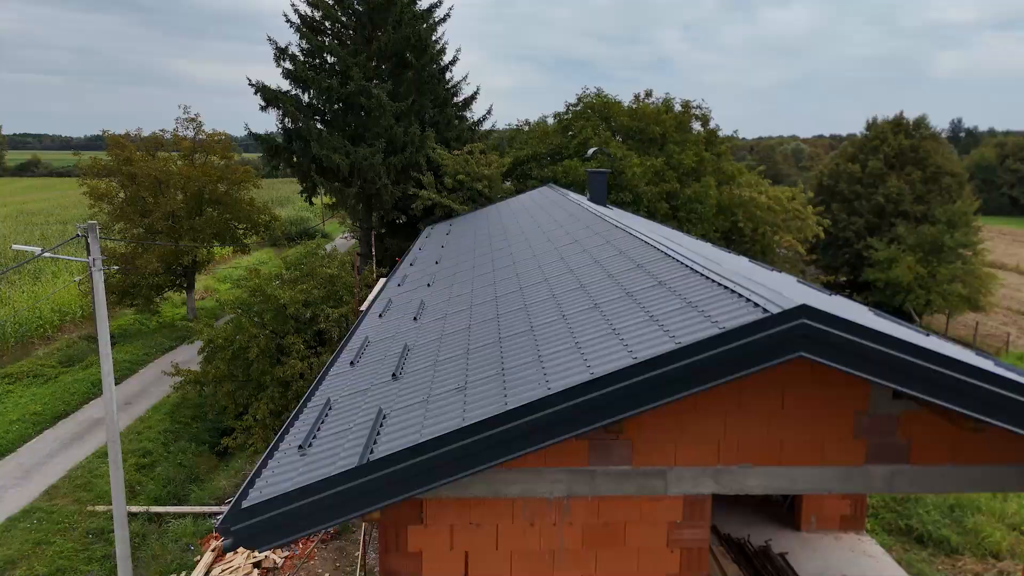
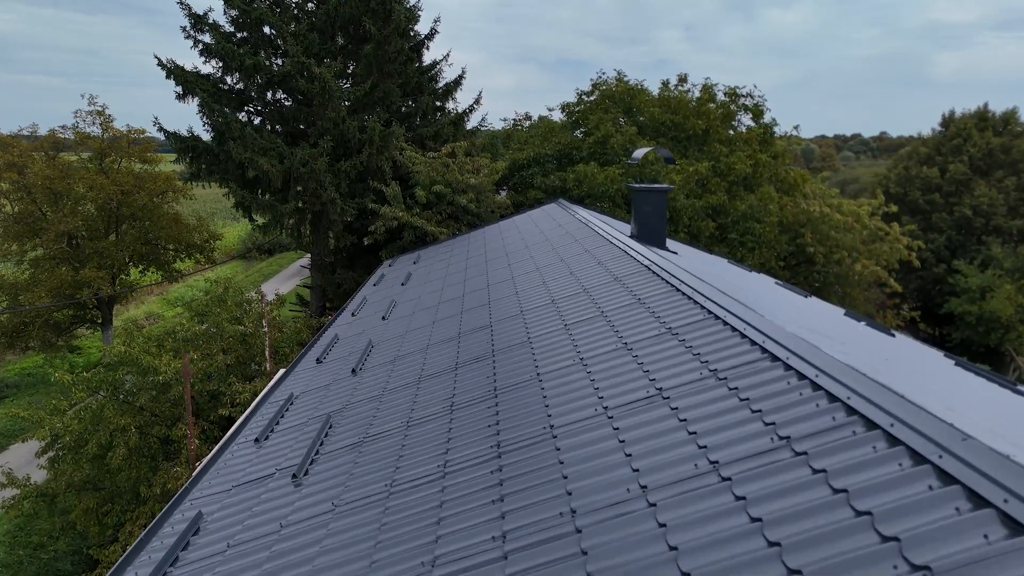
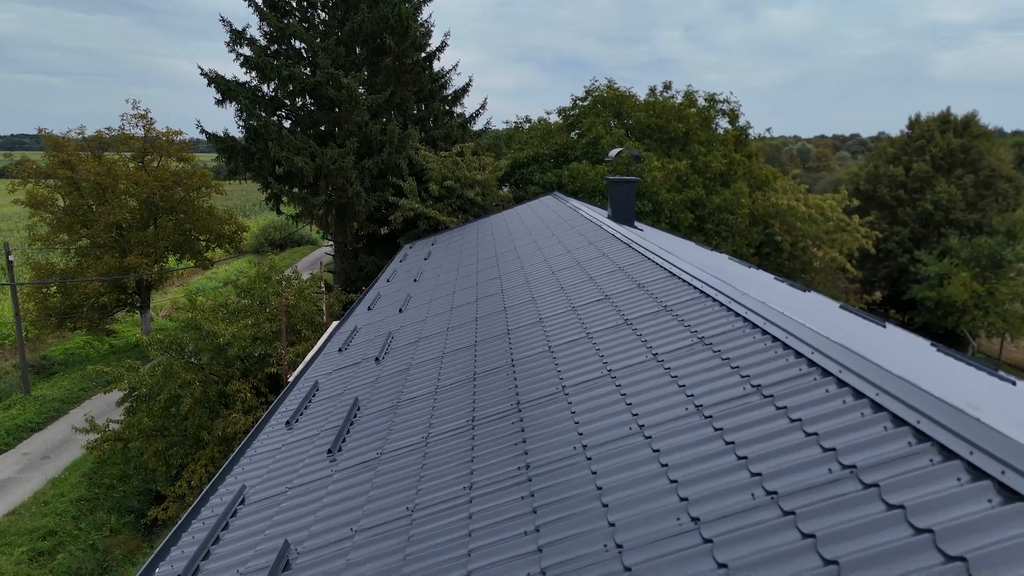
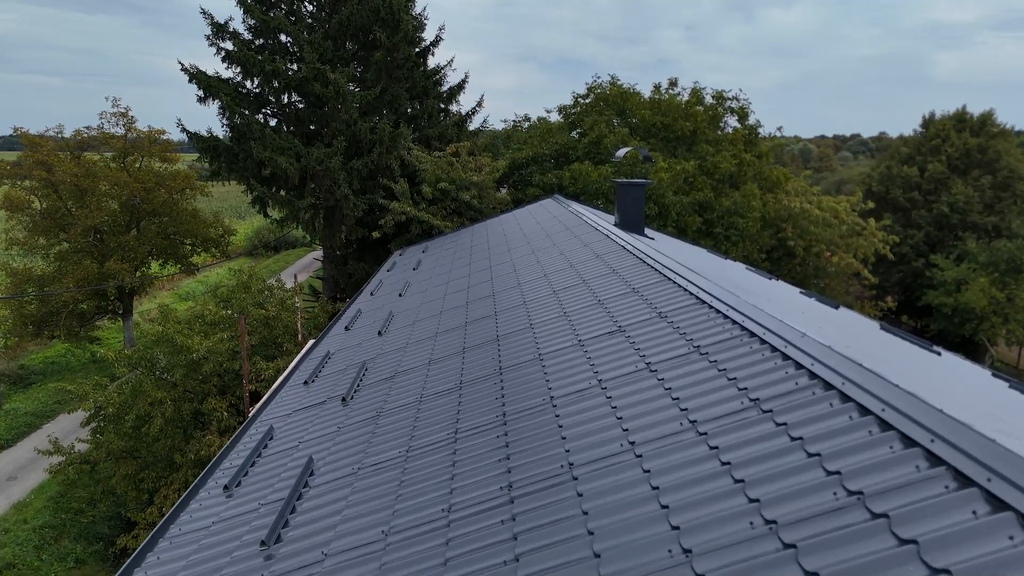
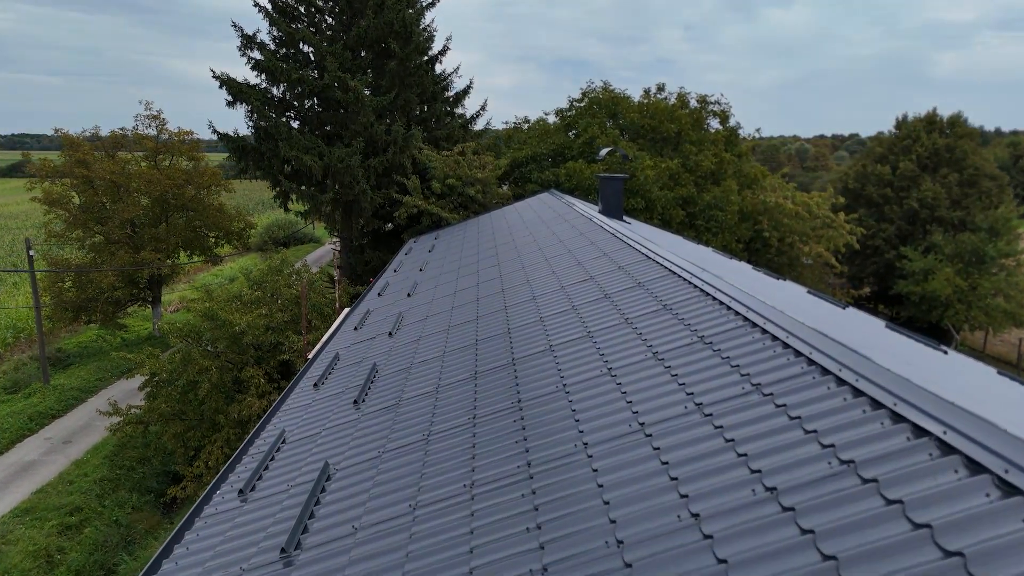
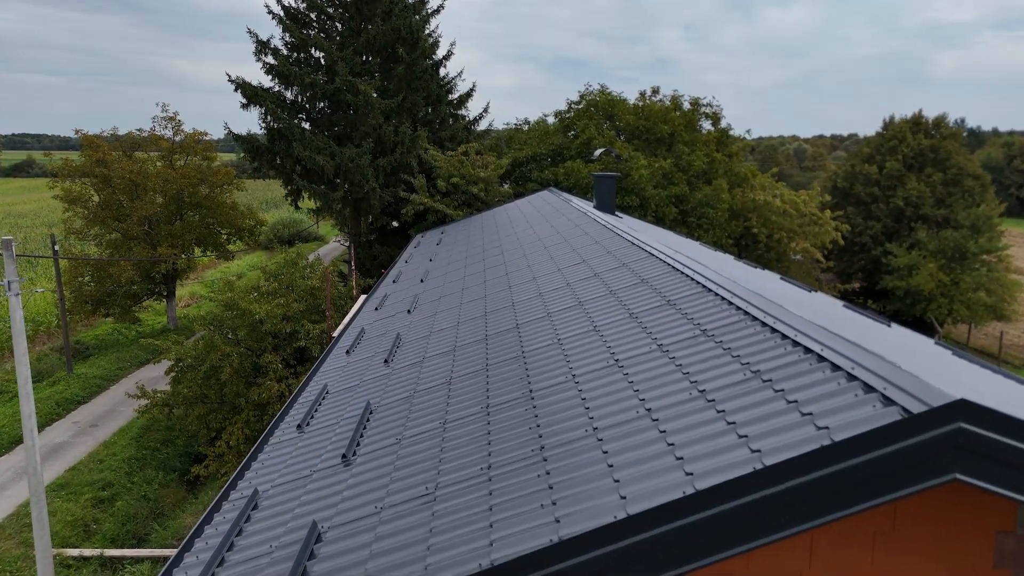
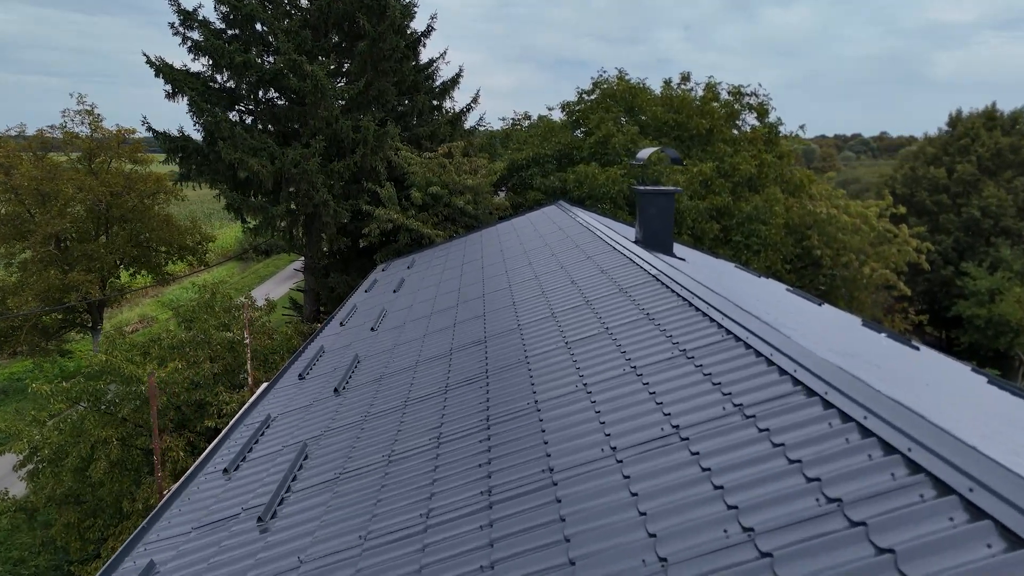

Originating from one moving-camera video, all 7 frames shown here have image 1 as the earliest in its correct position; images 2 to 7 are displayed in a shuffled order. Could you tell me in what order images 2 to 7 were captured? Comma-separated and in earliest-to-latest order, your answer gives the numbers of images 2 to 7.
6, 5, 3, 4, 2, 7
